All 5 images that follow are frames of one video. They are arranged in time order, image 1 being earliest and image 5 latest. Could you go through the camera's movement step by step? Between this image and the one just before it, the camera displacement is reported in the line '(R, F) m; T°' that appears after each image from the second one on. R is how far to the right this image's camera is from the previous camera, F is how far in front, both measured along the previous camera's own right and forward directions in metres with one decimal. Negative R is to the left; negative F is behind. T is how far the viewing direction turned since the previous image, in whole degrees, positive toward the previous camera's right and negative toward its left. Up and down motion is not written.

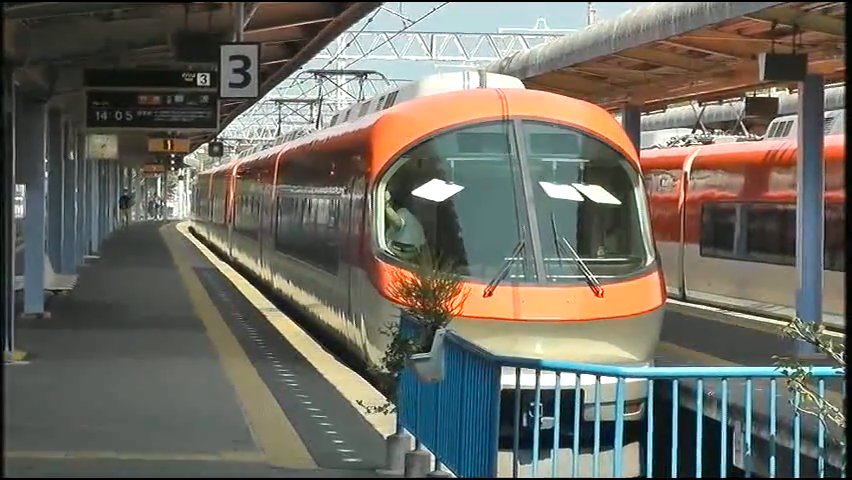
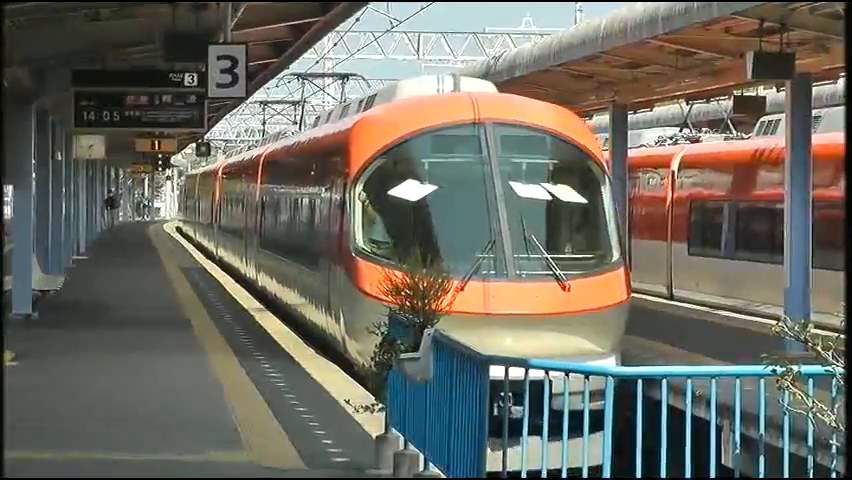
(0.0, 0.0) m; 0°
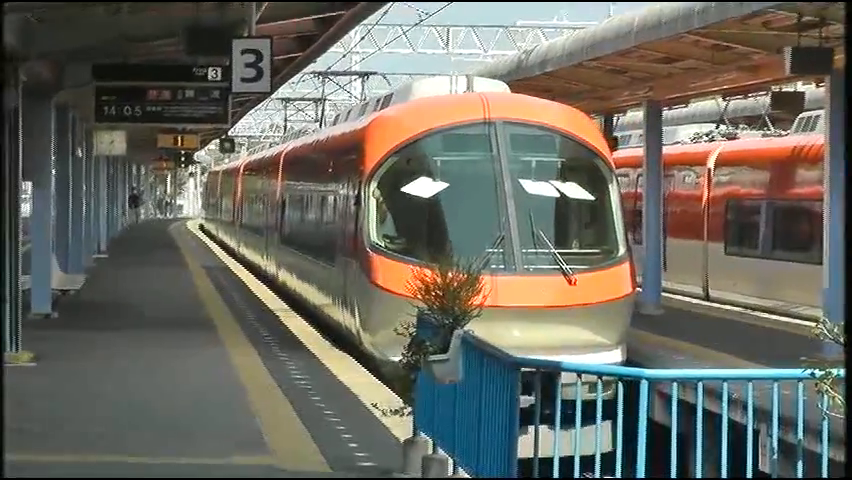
(-0.1, +0.3) m; -1°
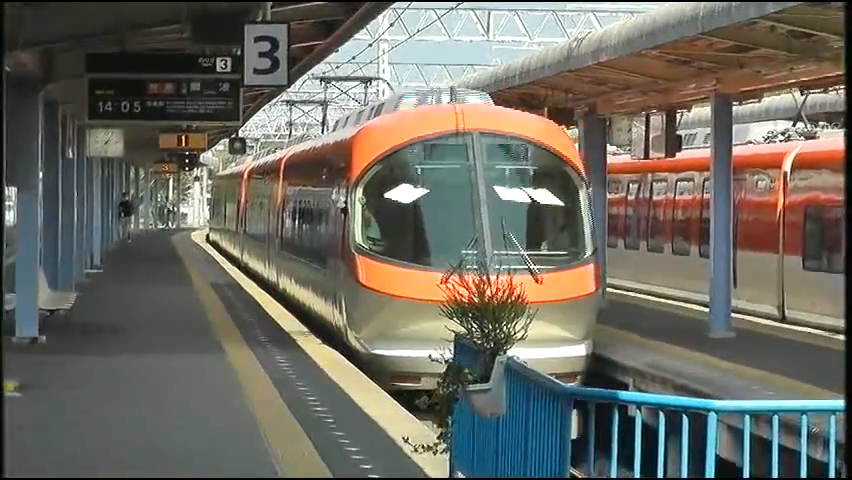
(-0.3, +1.2) m; 0°
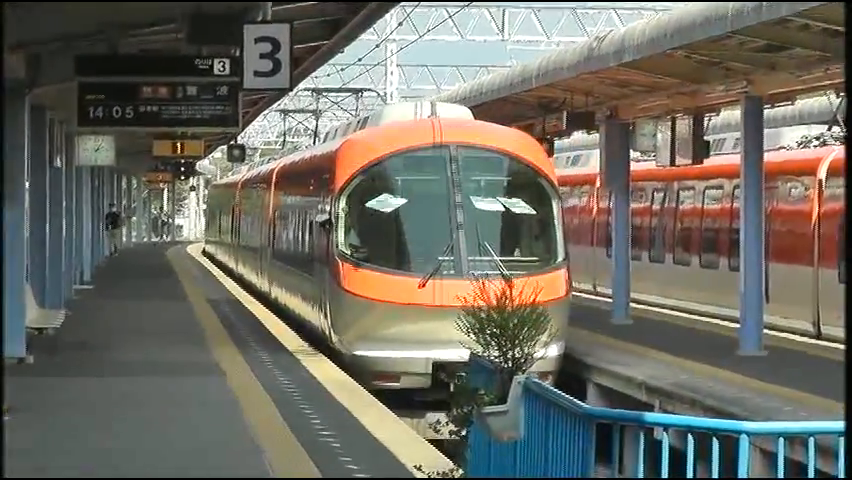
(-0.1, +0.6) m; 0°
